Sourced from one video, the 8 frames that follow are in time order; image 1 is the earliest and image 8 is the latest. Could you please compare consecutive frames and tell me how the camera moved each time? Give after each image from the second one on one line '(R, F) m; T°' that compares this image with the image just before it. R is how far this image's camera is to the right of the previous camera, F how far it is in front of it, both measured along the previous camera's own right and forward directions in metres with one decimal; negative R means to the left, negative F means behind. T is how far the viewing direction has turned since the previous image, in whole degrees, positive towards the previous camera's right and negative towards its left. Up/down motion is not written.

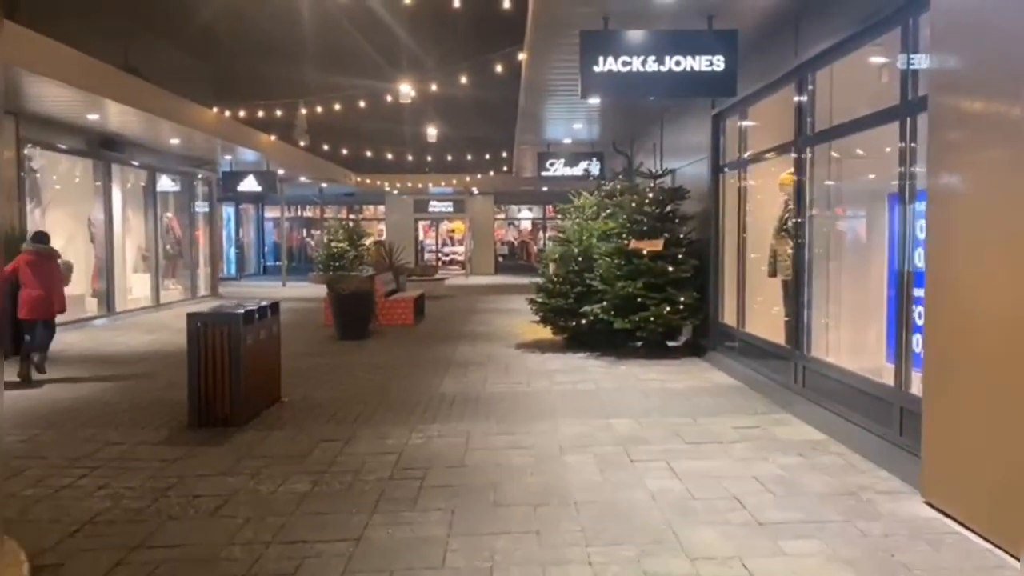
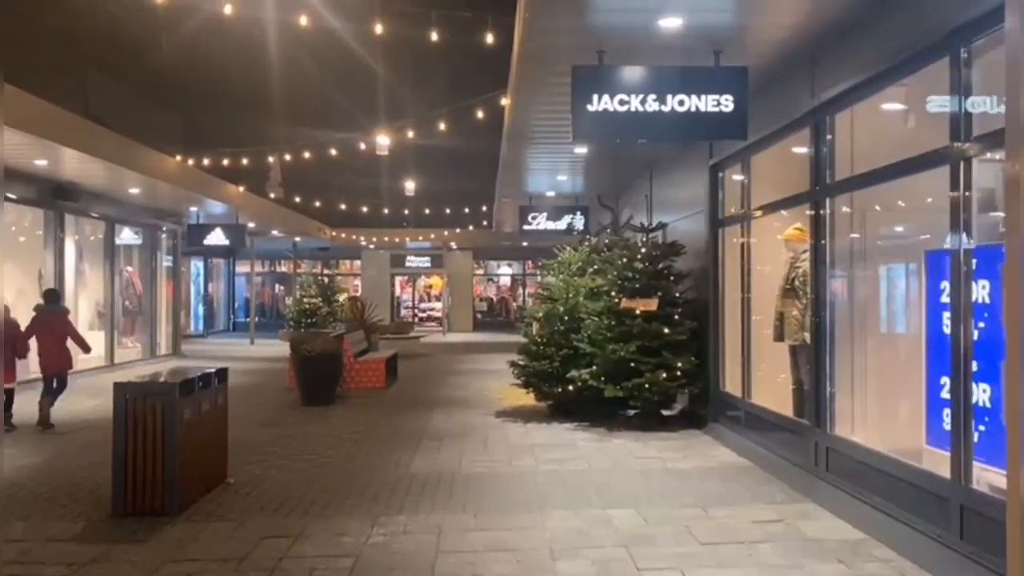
(0.0, +1.0) m; +1°
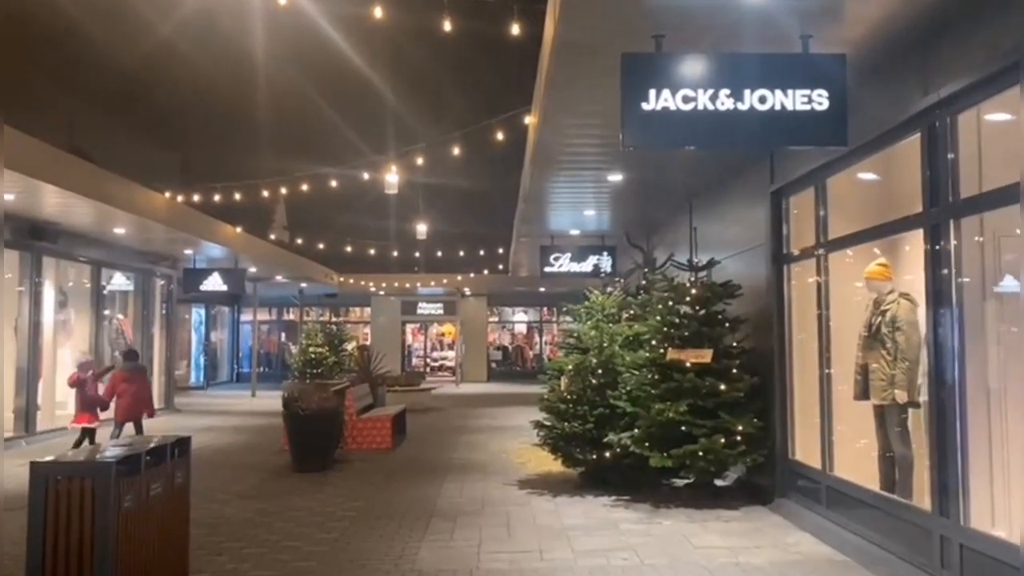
(-0.1, +1.6) m; -1°
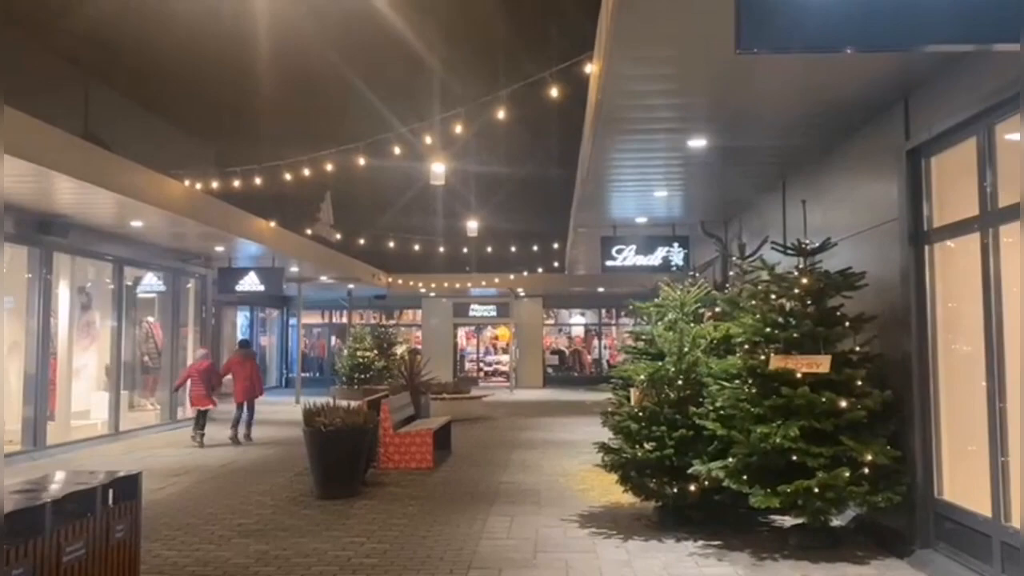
(0.0, +1.8) m; -4°
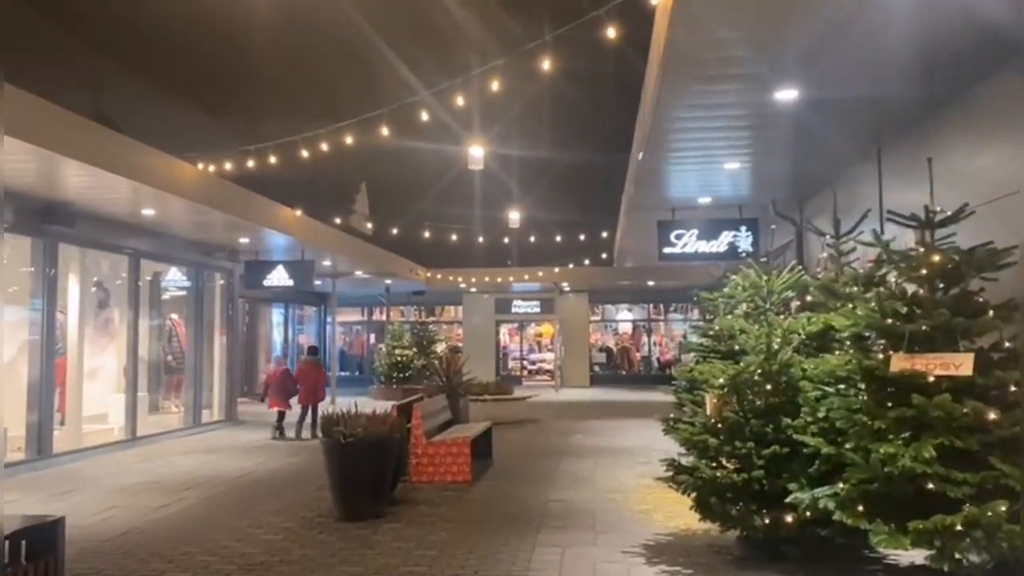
(-0.1, +1.4) m; -3°
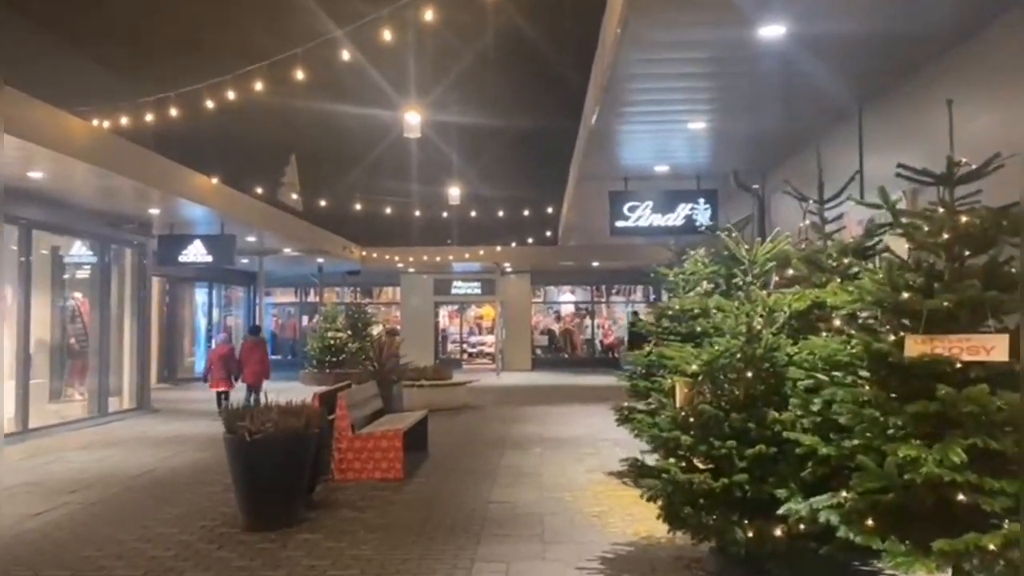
(0.0, +1.1) m; +4°
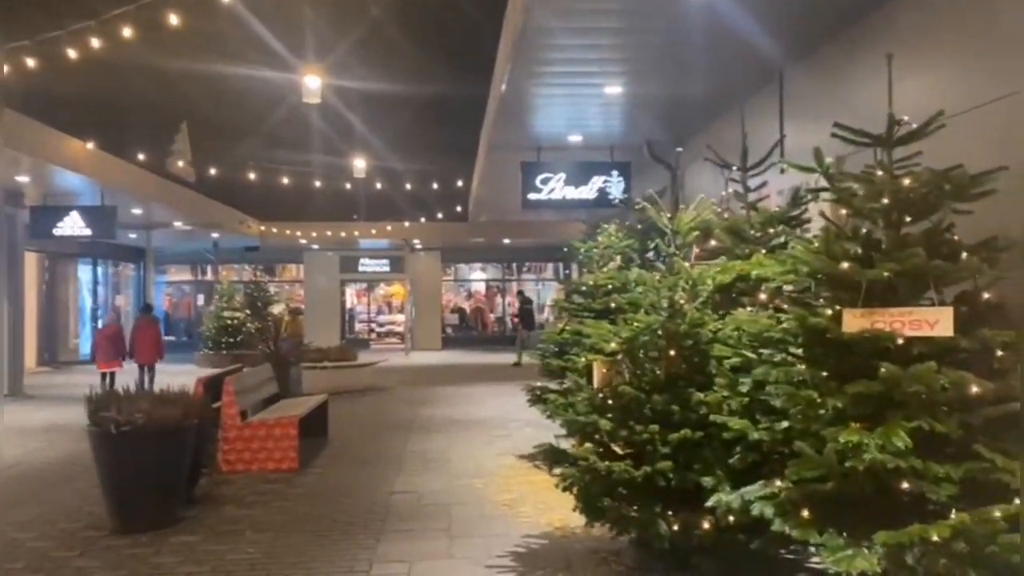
(+0.1, +0.6) m; +6°
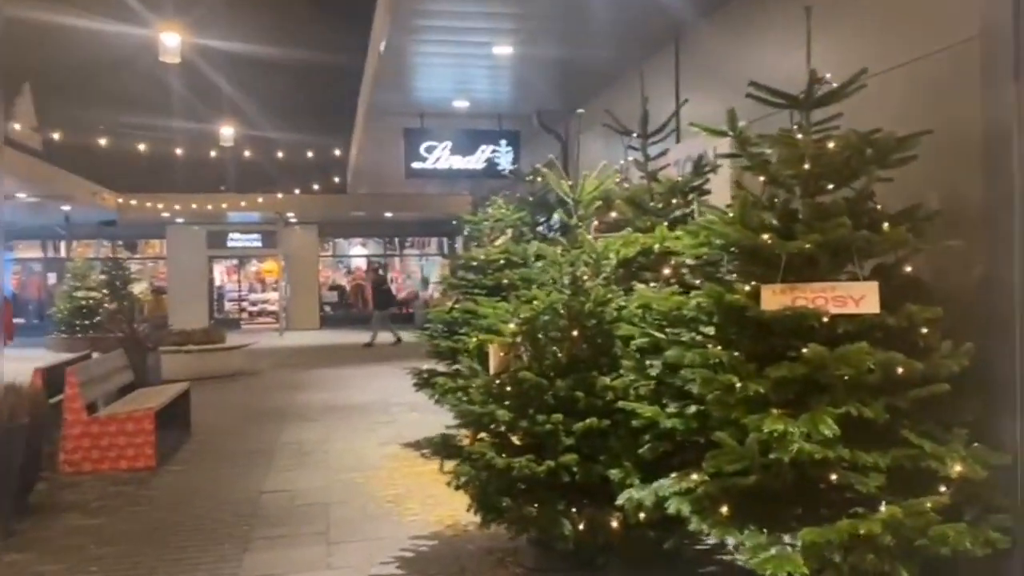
(0.0, +0.6) m; +8°
